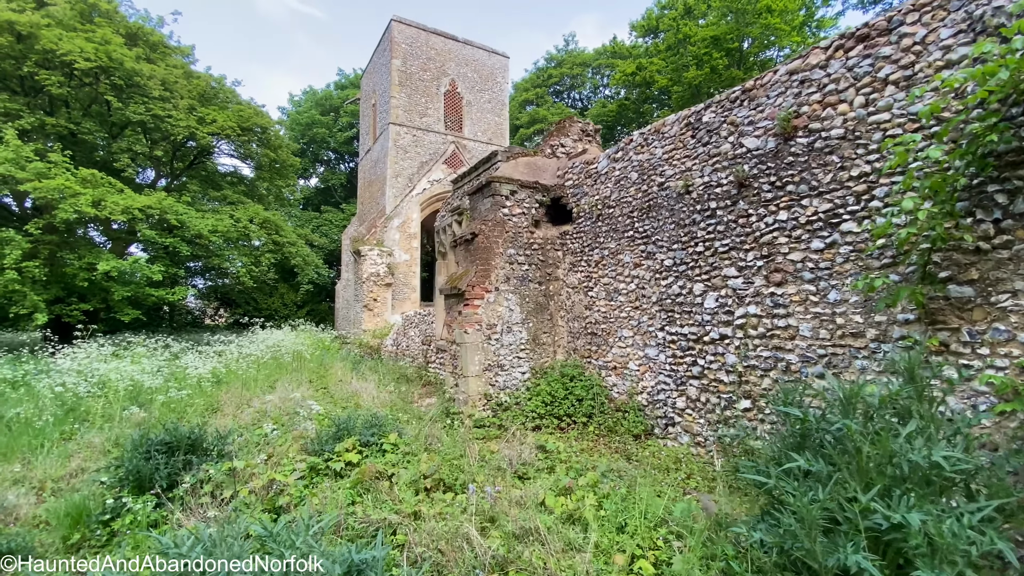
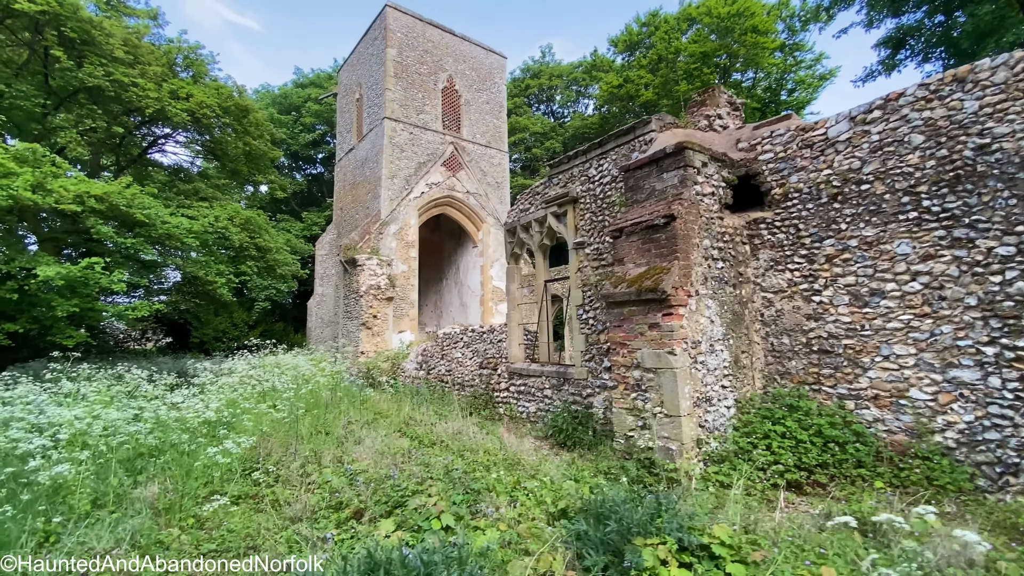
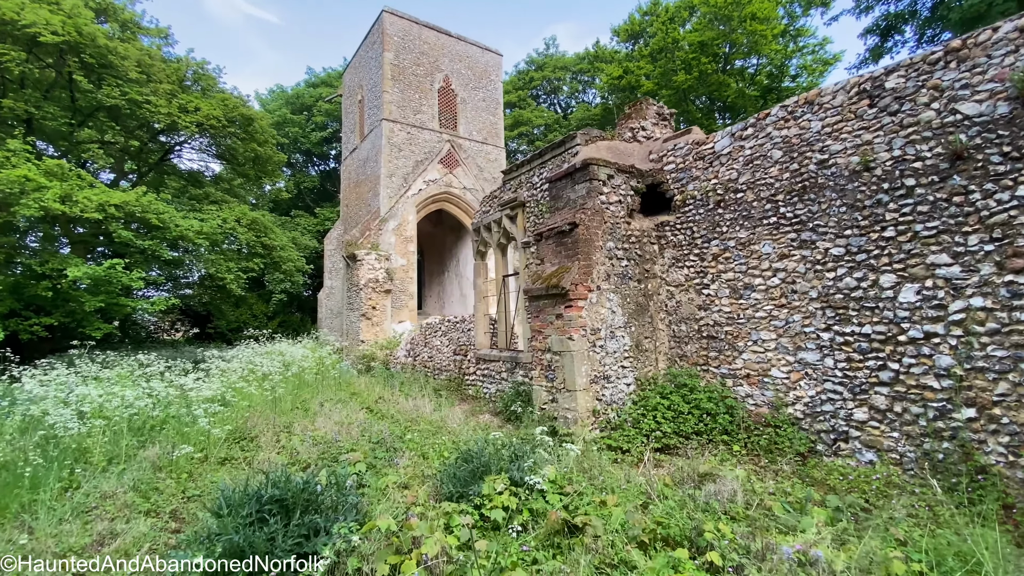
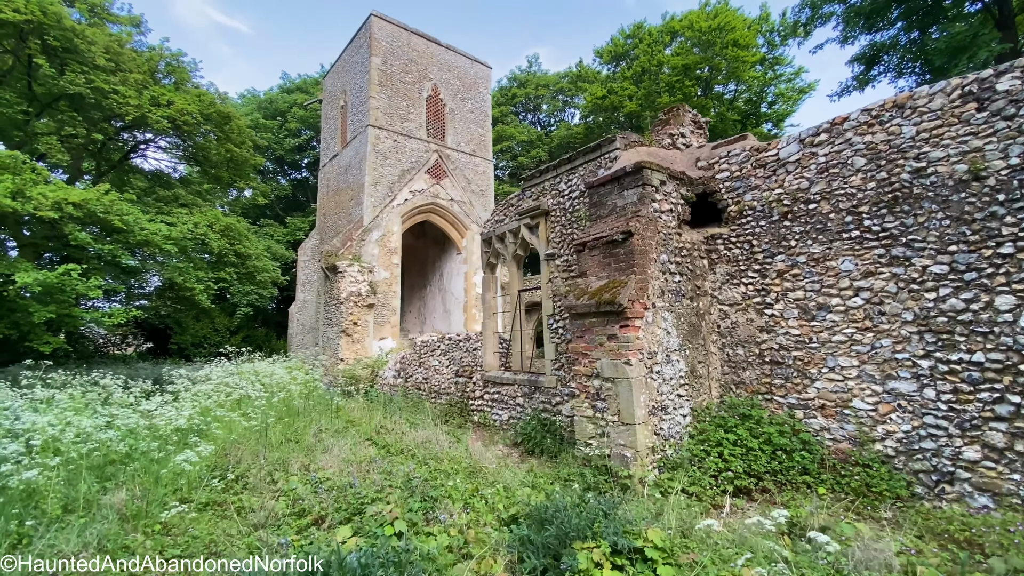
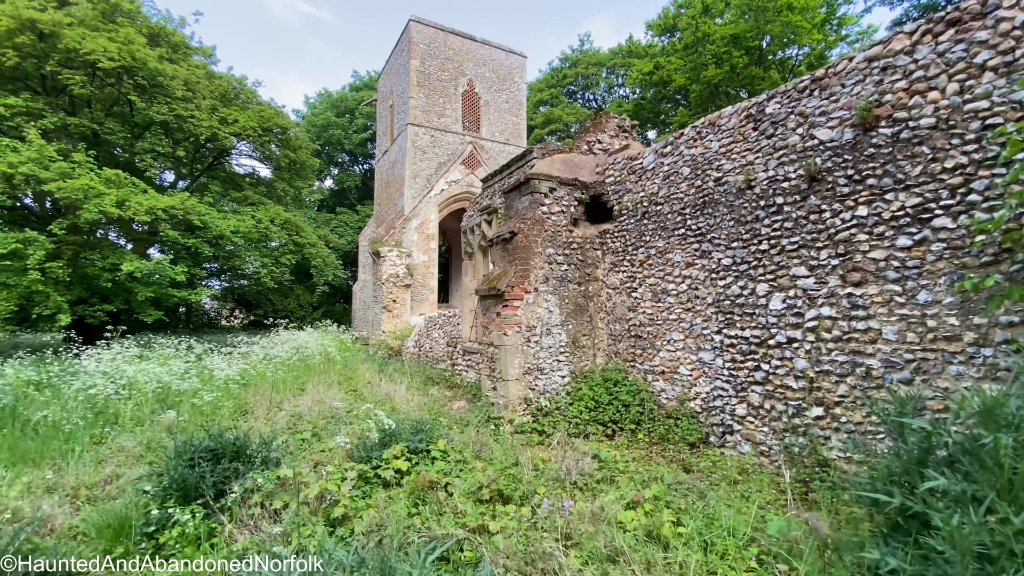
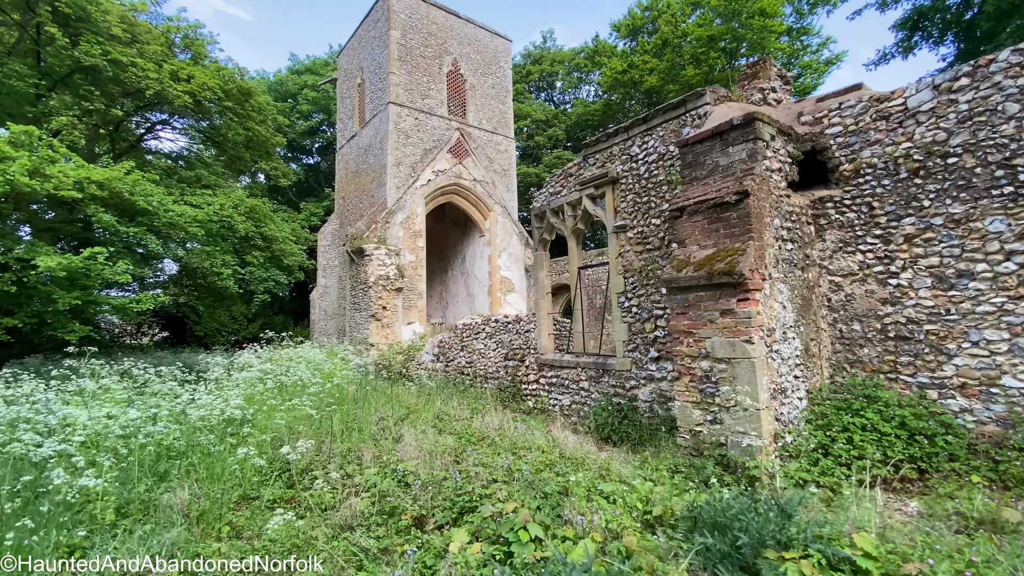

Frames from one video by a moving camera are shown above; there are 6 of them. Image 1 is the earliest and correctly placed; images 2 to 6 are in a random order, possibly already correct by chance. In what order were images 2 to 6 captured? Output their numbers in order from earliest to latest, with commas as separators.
5, 3, 4, 2, 6
